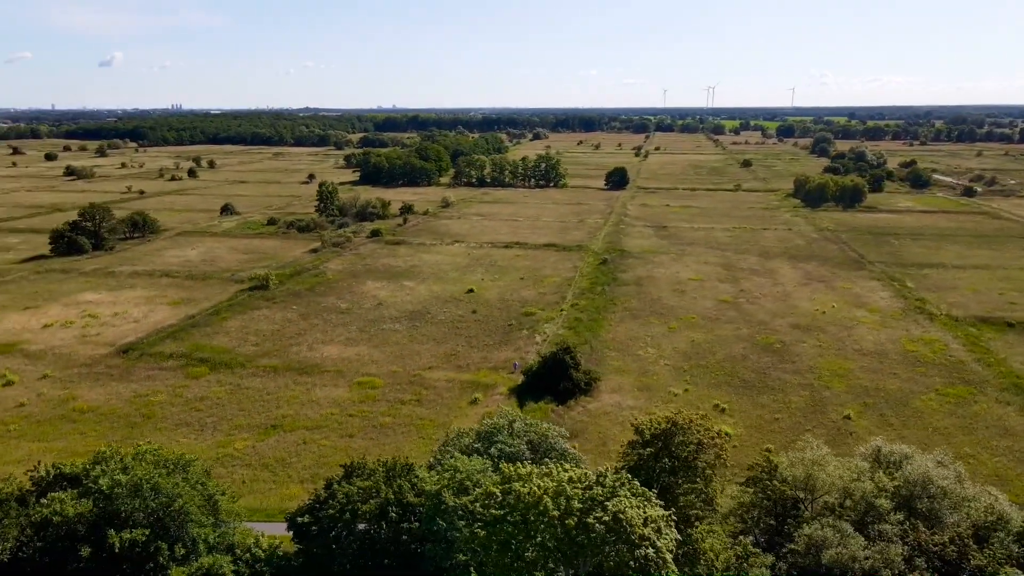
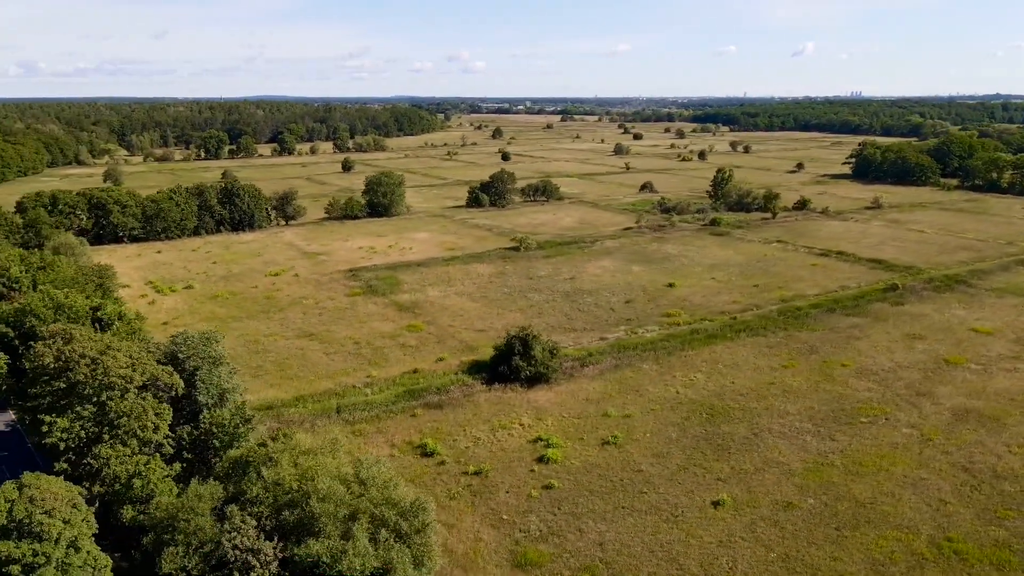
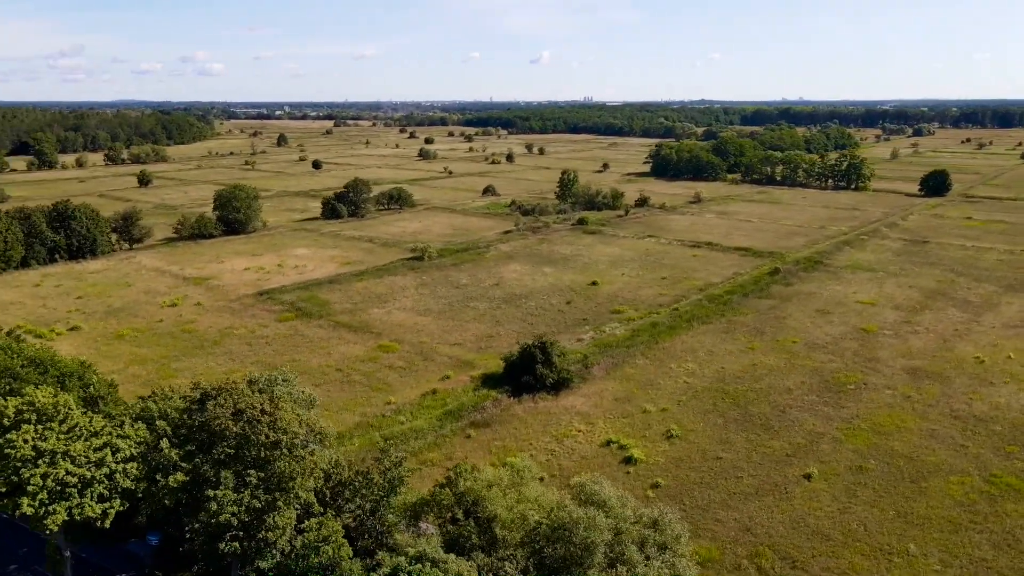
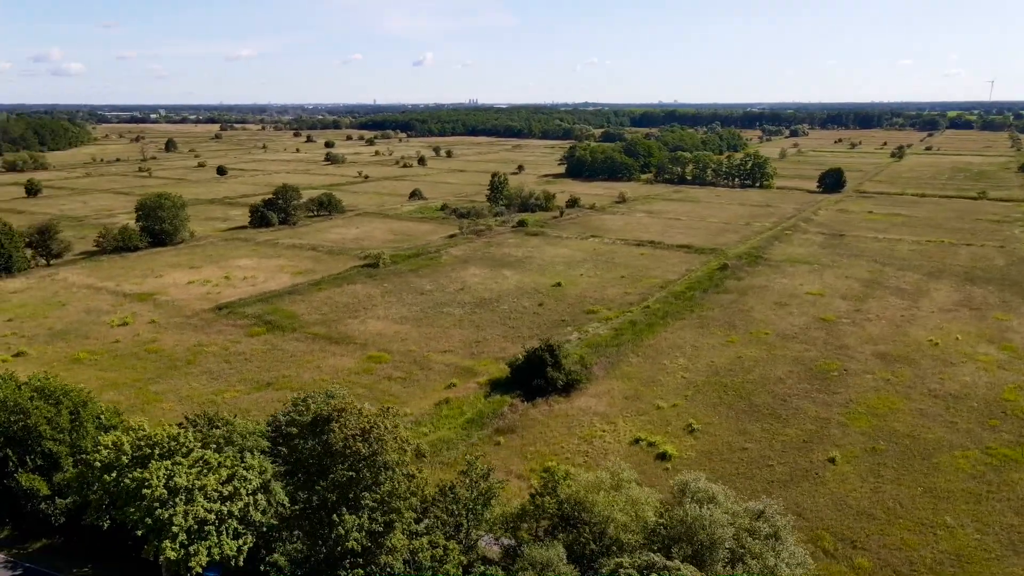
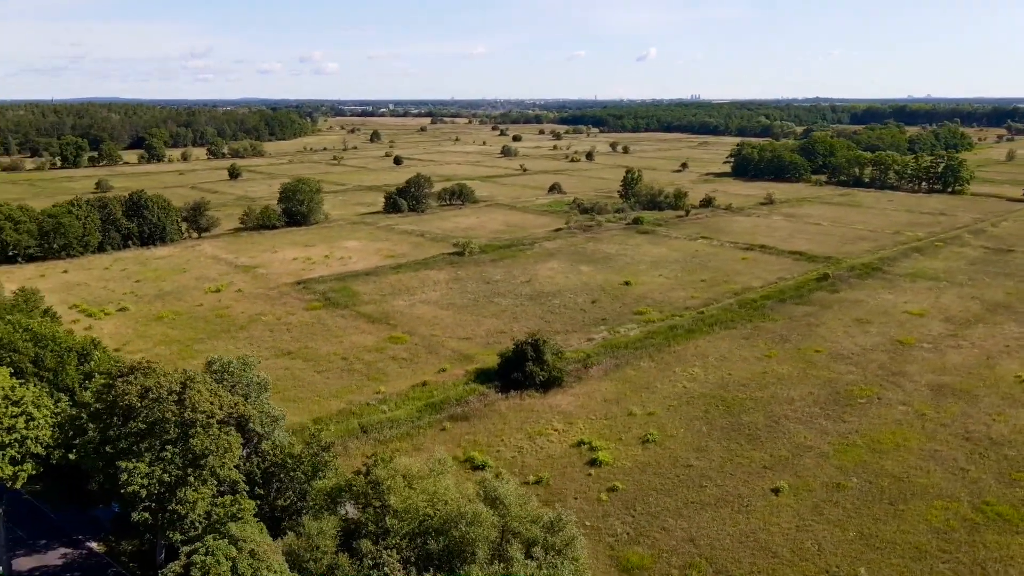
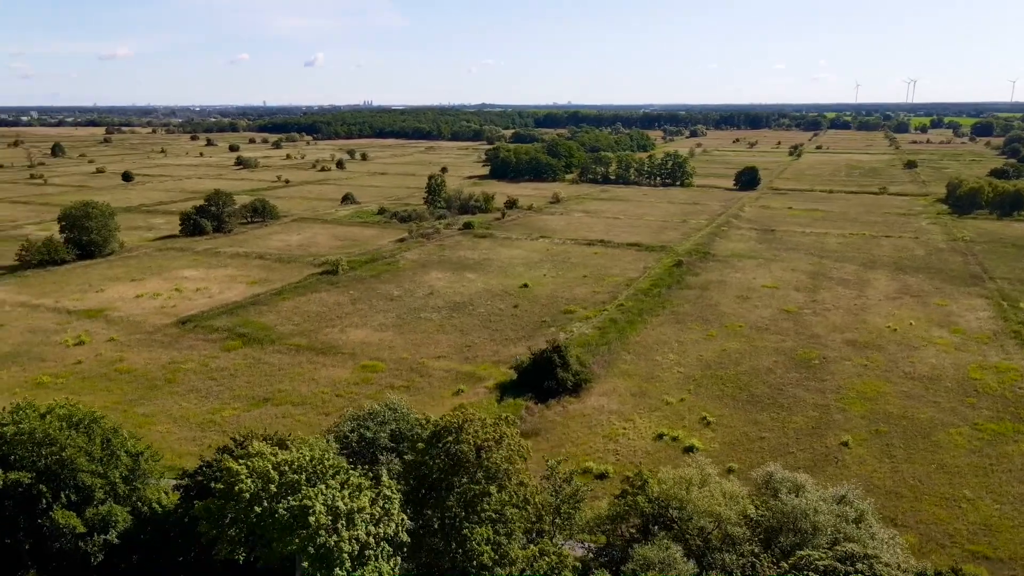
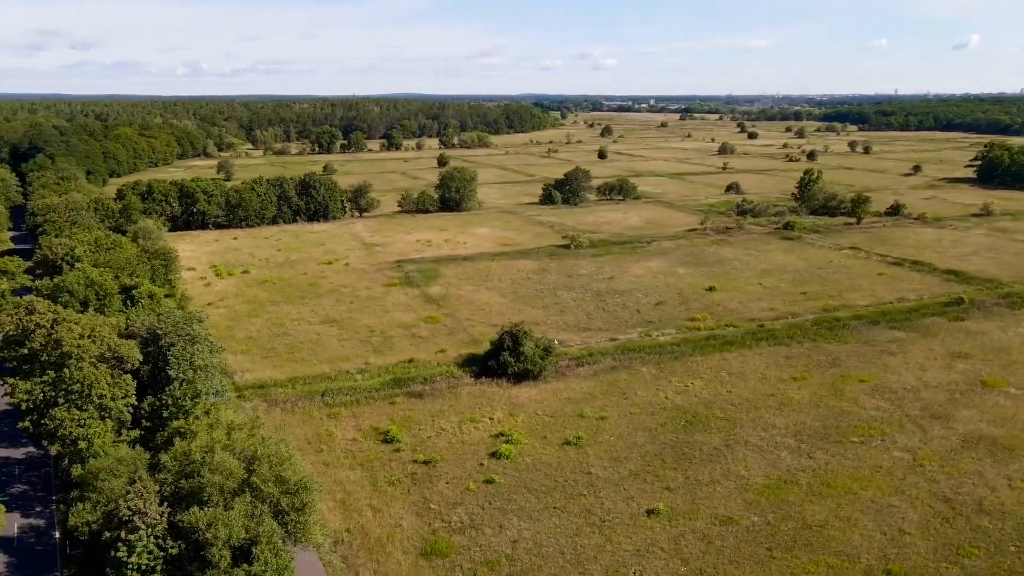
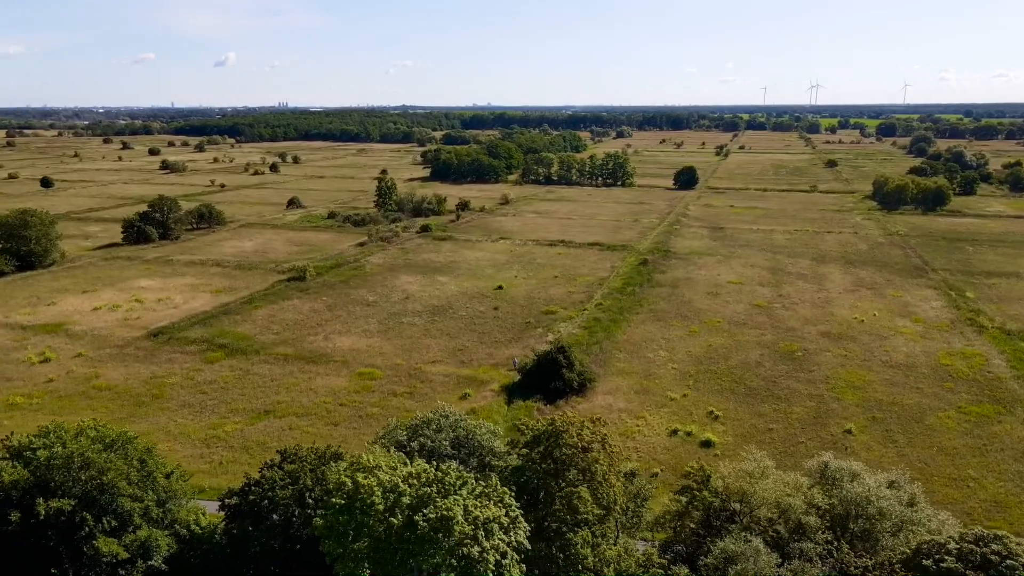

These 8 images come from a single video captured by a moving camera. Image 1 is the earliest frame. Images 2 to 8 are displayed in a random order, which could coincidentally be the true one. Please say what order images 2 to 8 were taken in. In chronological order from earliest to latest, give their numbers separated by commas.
8, 6, 4, 3, 5, 2, 7
